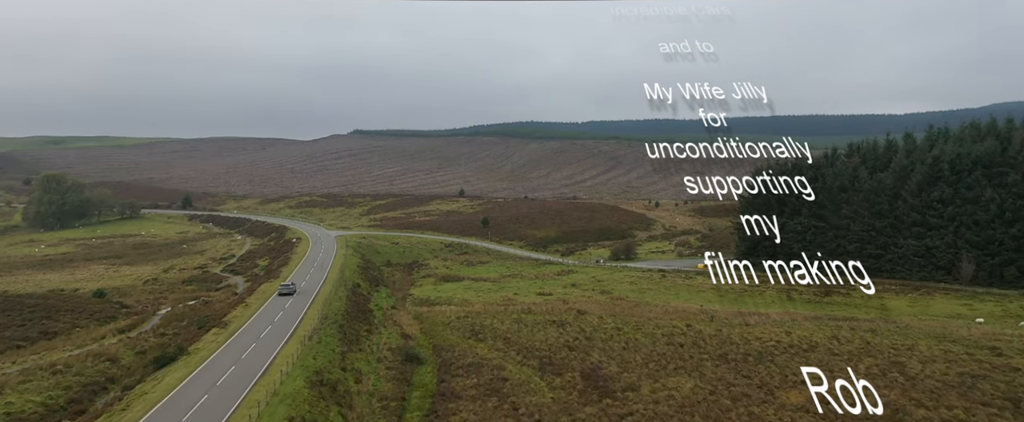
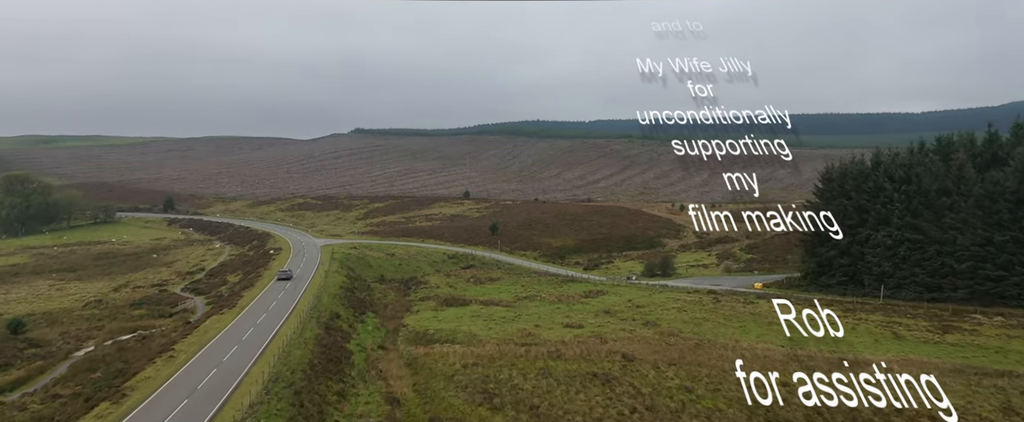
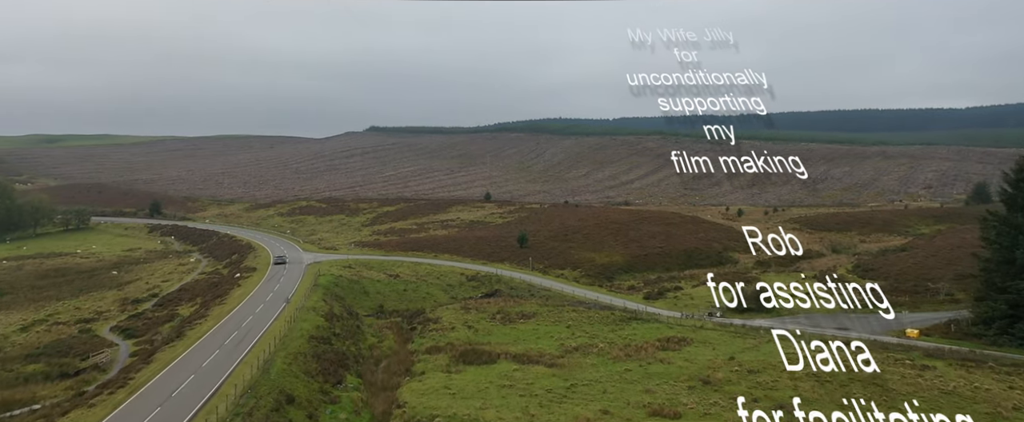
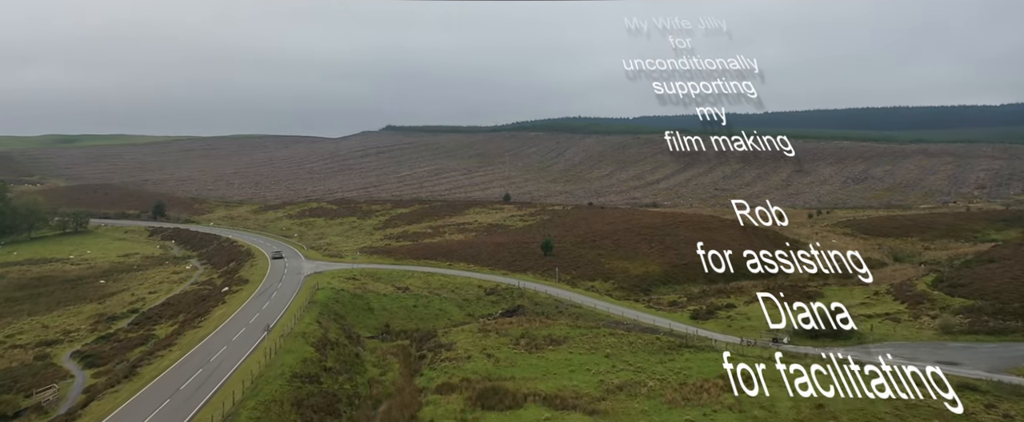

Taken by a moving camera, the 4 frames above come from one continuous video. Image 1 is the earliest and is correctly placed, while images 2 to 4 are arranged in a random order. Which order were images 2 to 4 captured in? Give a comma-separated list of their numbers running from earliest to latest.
2, 3, 4
